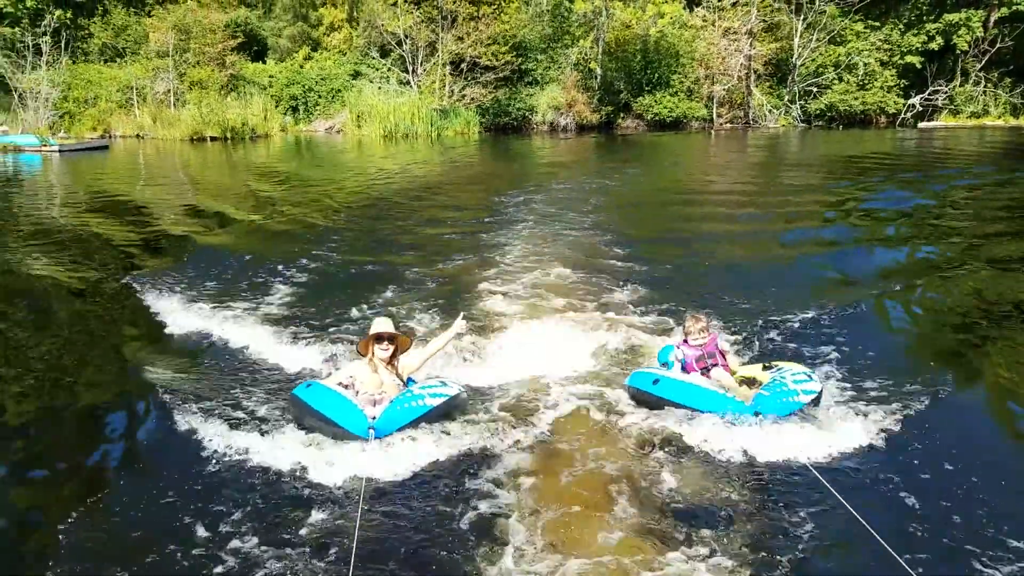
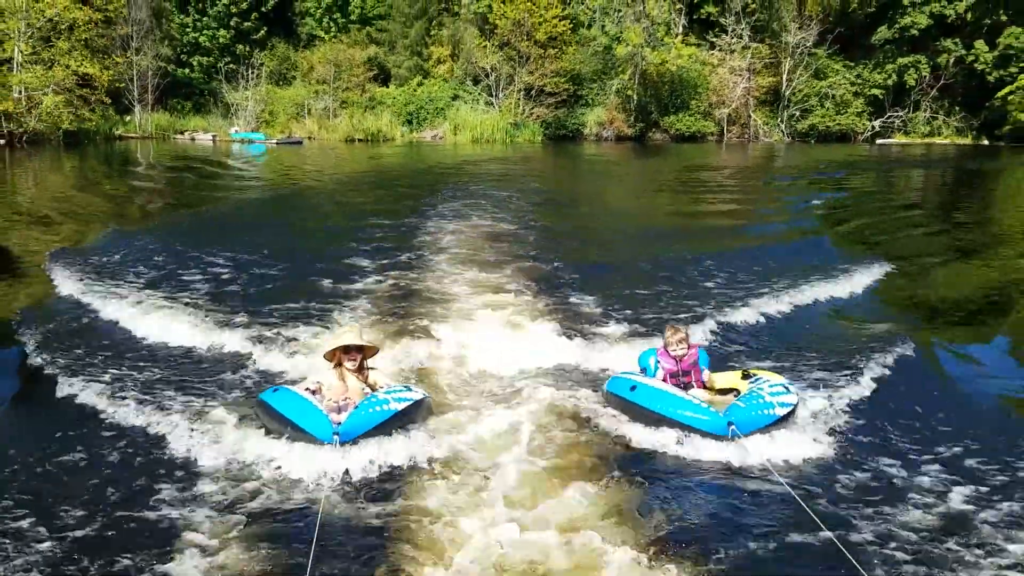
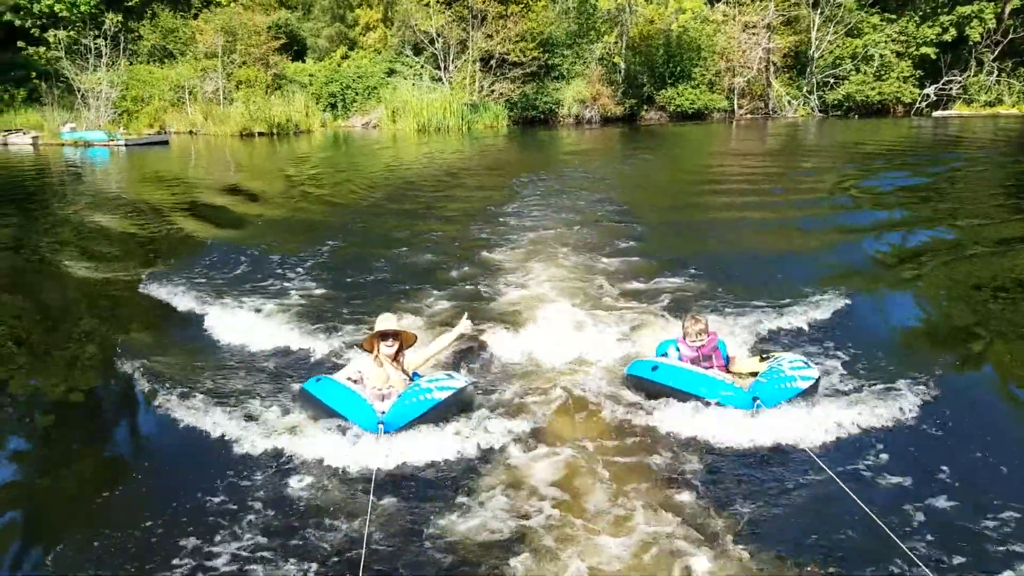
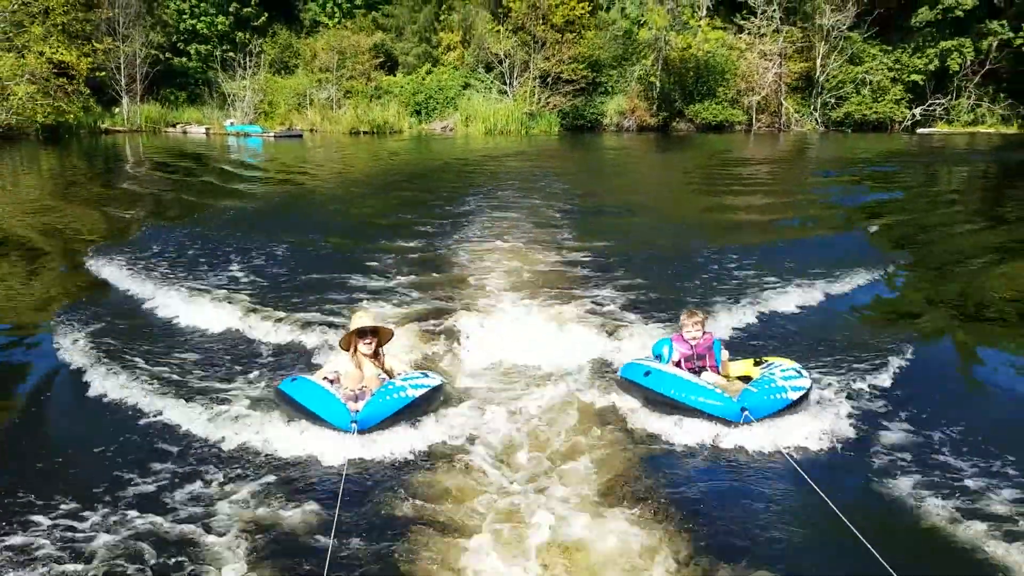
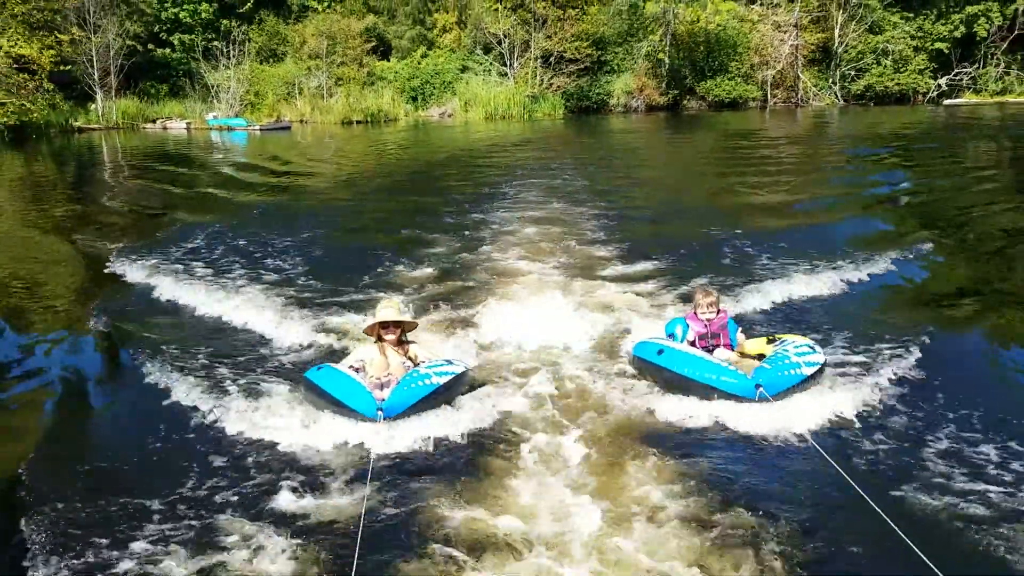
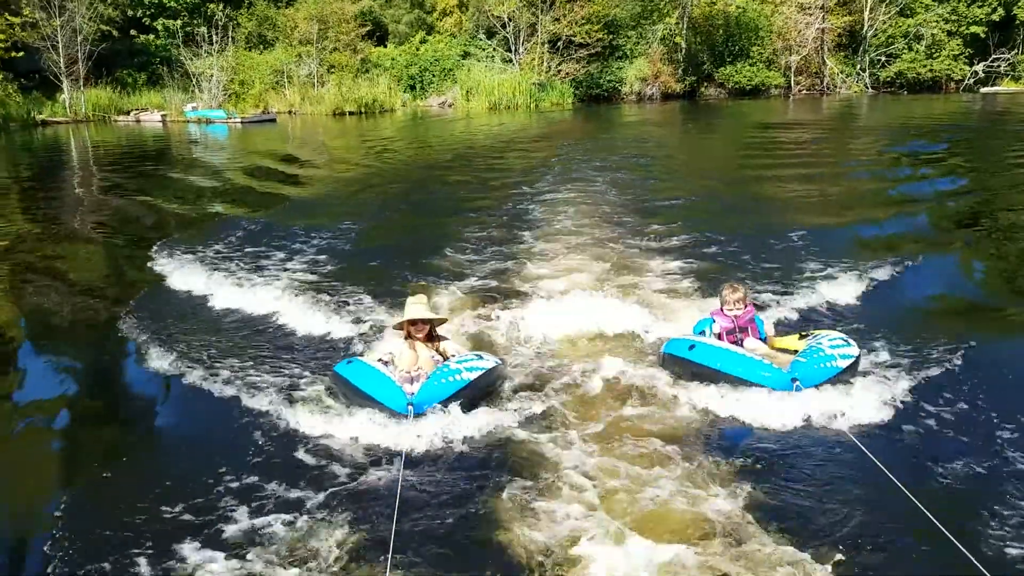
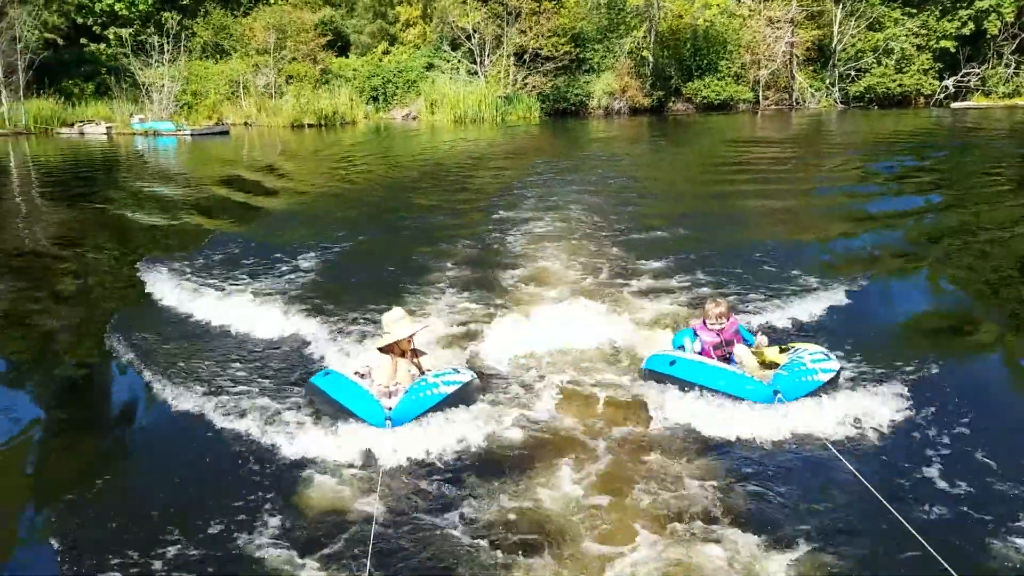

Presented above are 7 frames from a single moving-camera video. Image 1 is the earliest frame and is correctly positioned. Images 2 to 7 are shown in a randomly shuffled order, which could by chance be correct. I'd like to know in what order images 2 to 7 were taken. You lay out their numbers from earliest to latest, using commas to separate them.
3, 7, 6, 5, 4, 2
